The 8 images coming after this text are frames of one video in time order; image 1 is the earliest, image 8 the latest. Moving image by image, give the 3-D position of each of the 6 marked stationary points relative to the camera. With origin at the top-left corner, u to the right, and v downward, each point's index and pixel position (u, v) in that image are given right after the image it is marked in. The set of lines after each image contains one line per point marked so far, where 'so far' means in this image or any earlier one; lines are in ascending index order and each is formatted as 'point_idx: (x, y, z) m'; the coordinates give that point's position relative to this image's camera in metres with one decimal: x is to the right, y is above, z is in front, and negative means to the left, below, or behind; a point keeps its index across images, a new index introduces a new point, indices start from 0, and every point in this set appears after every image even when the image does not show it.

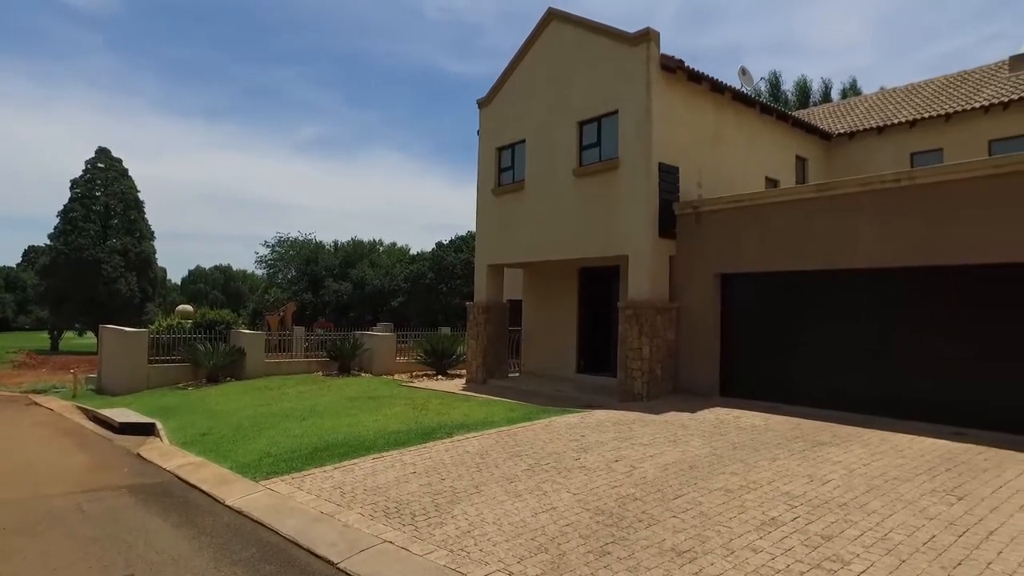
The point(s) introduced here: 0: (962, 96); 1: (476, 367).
0: (+12.3, +5.3, +18.0) m
1: (-1.0, -2.1, +17.5) m
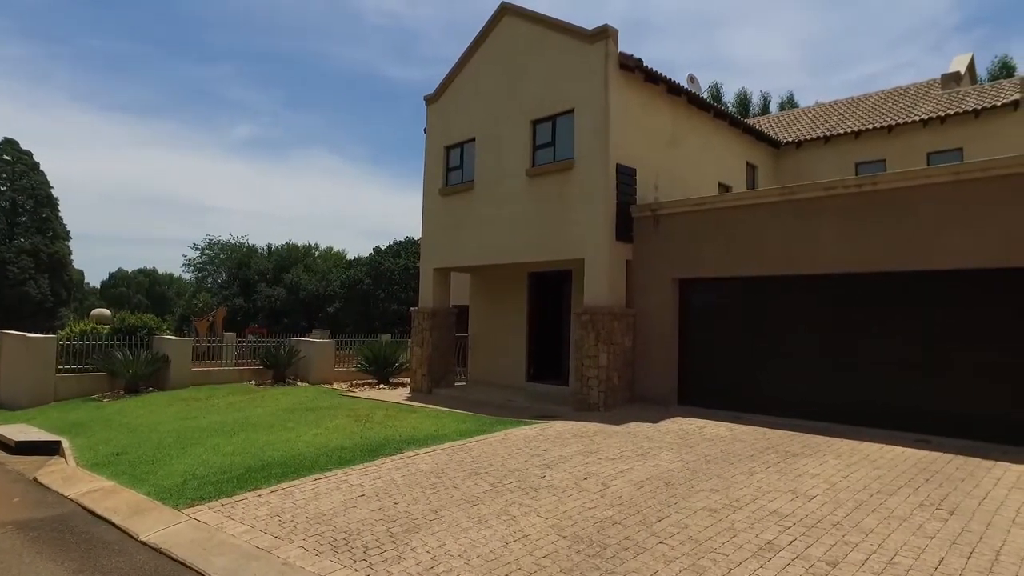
0: (+10.9, +5.1, +18.5) m
1: (-2.3, -2.2, +16.6) m
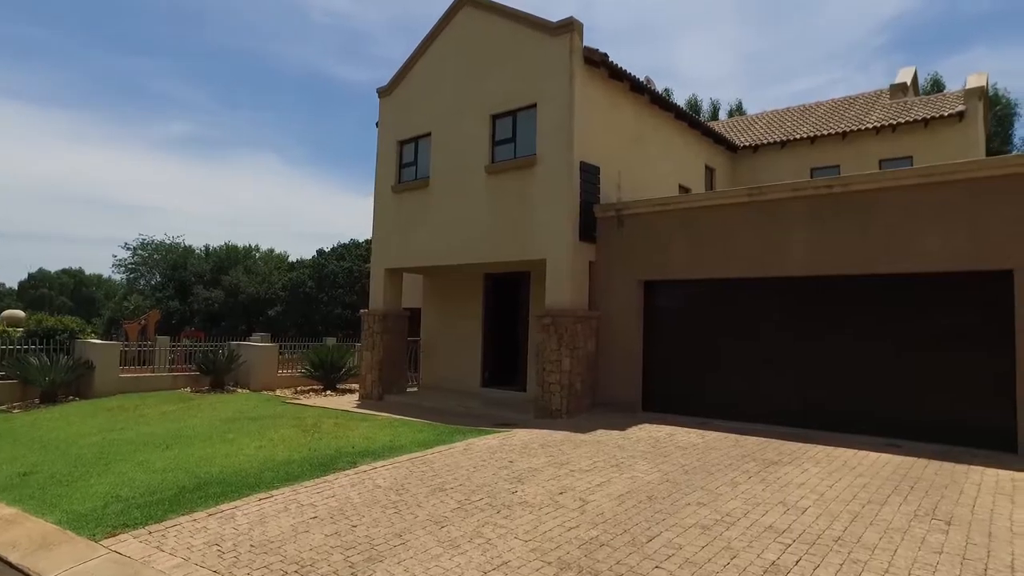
0: (+9.7, +4.9, +18.8) m
1: (-3.4, -2.3, +15.8) m
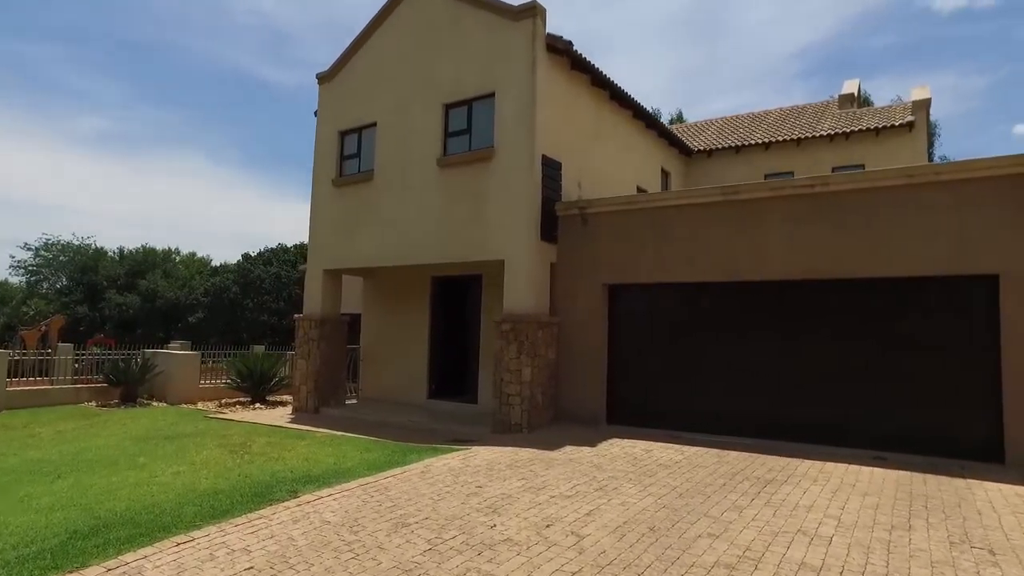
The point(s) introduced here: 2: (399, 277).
0: (+8.3, +4.7, +18.8) m
1: (-4.5, -2.3, +14.4) m
2: (-2.6, +0.3, +15.4) m
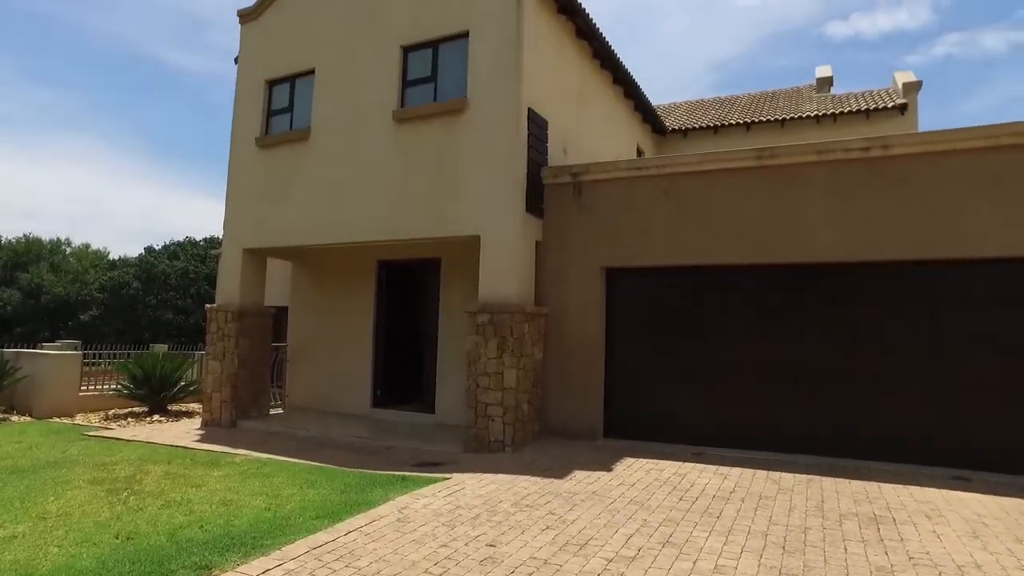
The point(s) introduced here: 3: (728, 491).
0: (+7.1, +4.9, +17.5) m
1: (-5.1, -2.0, +11.6) m
2: (-3.4, +0.5, +12.8) m
3: (+2.1, -1.9, +6.4) m
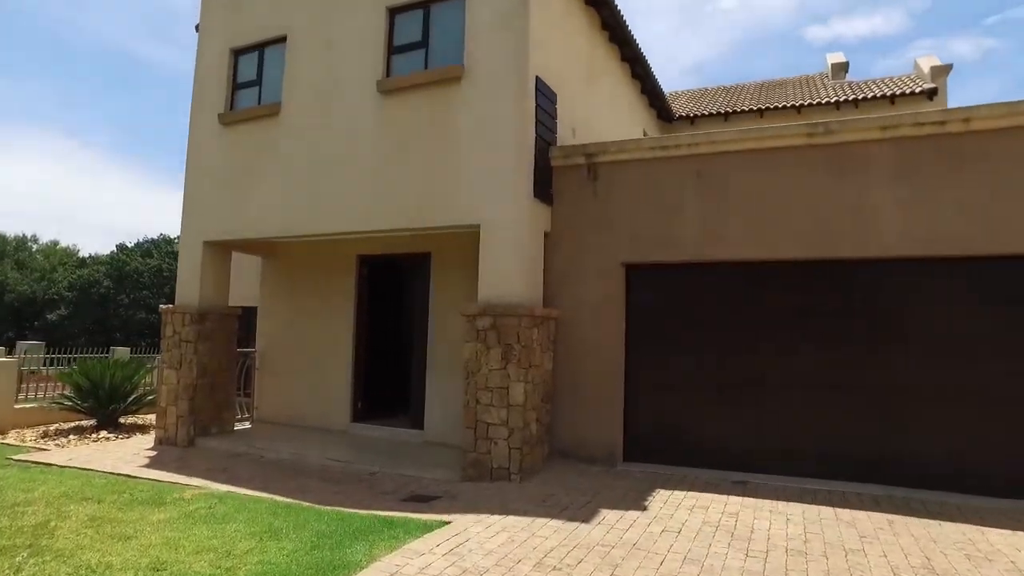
0: (+7.0, +4.9, +16.3) m
1: (-5.1, -2.0, +10.0) m
2: (-3.4, +0.6, +11.3) m
3: (+2.2, -1.9, +5.1) m
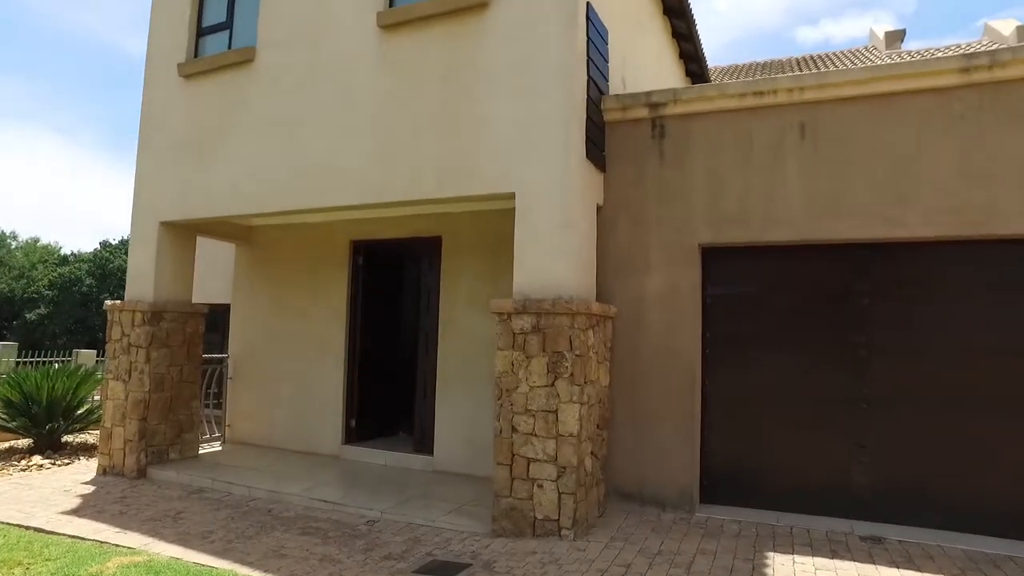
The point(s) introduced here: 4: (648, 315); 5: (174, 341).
0: (+7.3, +4.9, +14.5) m
1: (-4.8, -1.9, +8.0) m
2: (-3.0, +0.7, +9.3) m
3: (+2.7, -1.8, +3.2) m
4: (+1.3, -0.3, +6.4) m
5: (-4.3, -0.7, +8.4) m
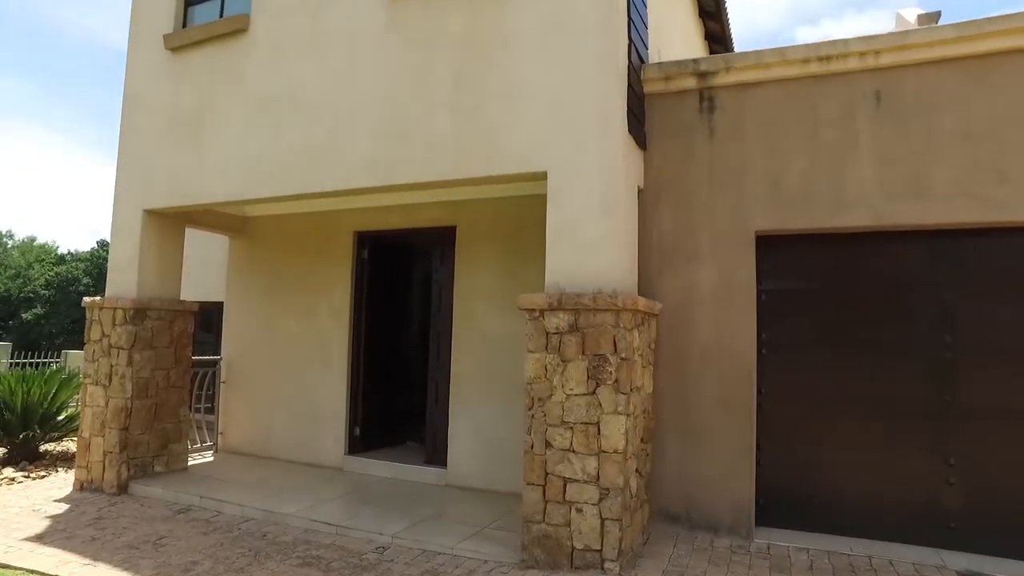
0: (+7.5, +5.0, +13.7) m
1: (-4.5, -1.8, +7.3) m
2: (-2.8, +0.7, +8.6) m
3: (+2.9, -1.8, +2.4) m
4: (+1.5, -0.2, +5.6) m
5: (-4.1, -0.6, +7.6) m
